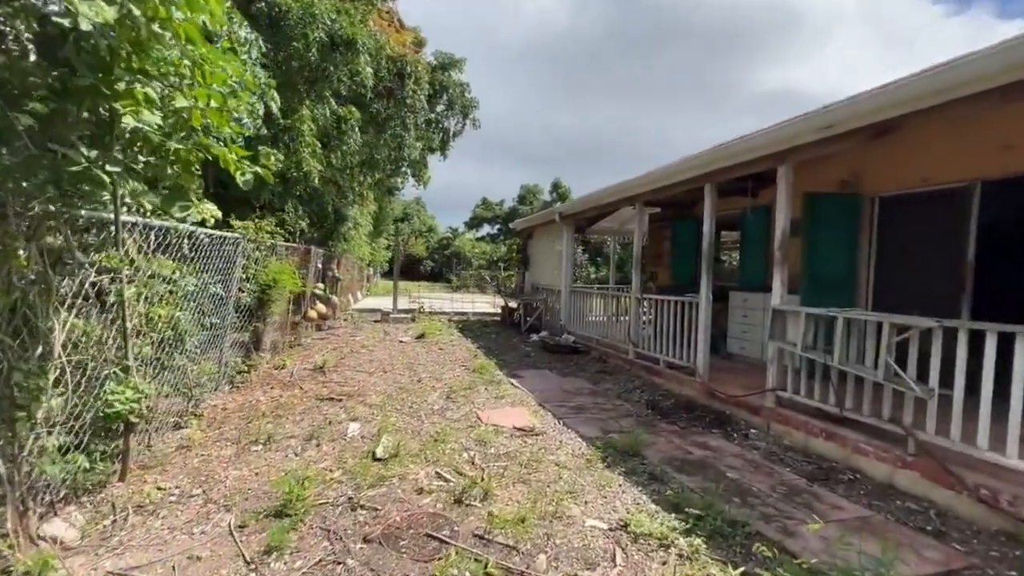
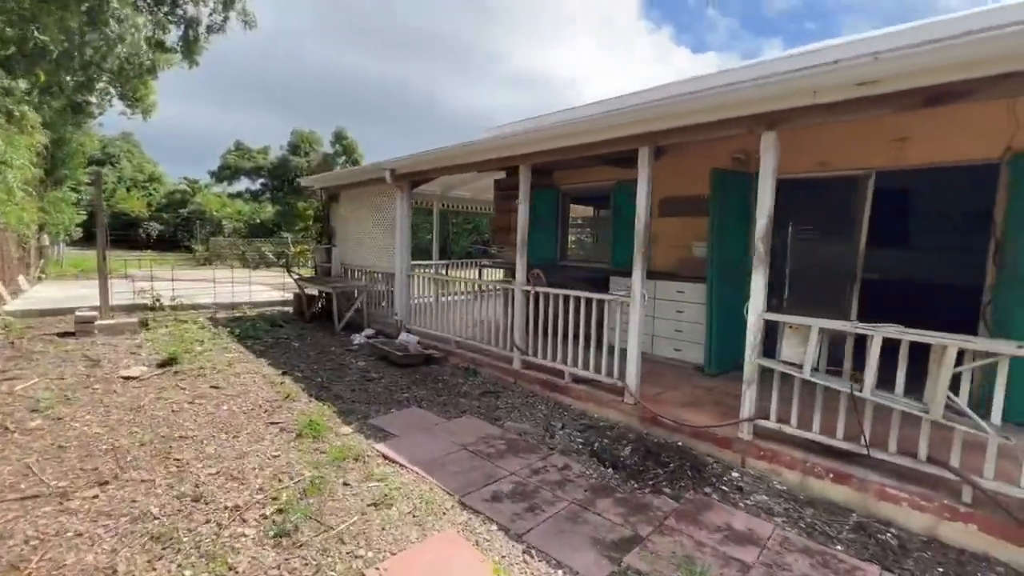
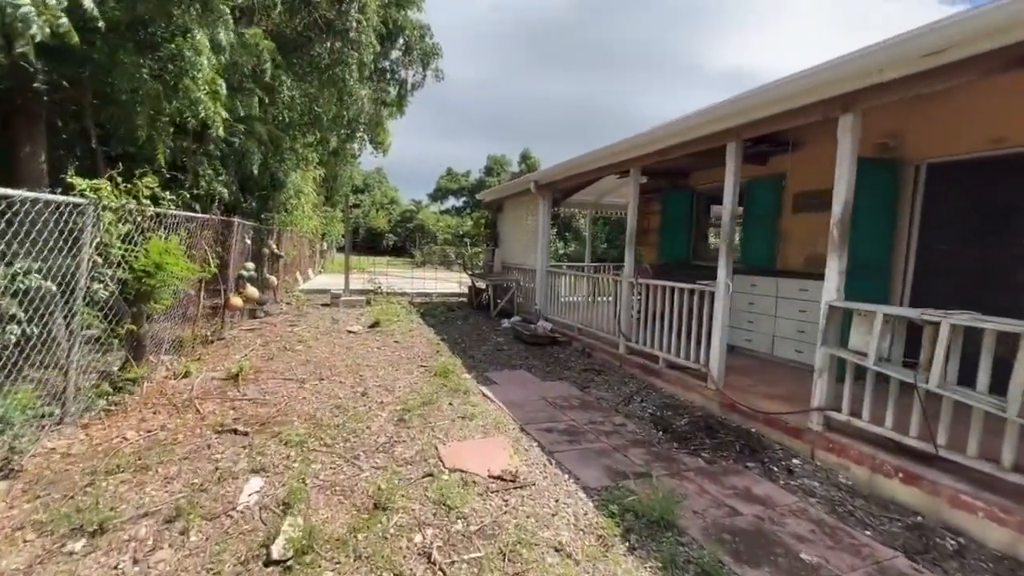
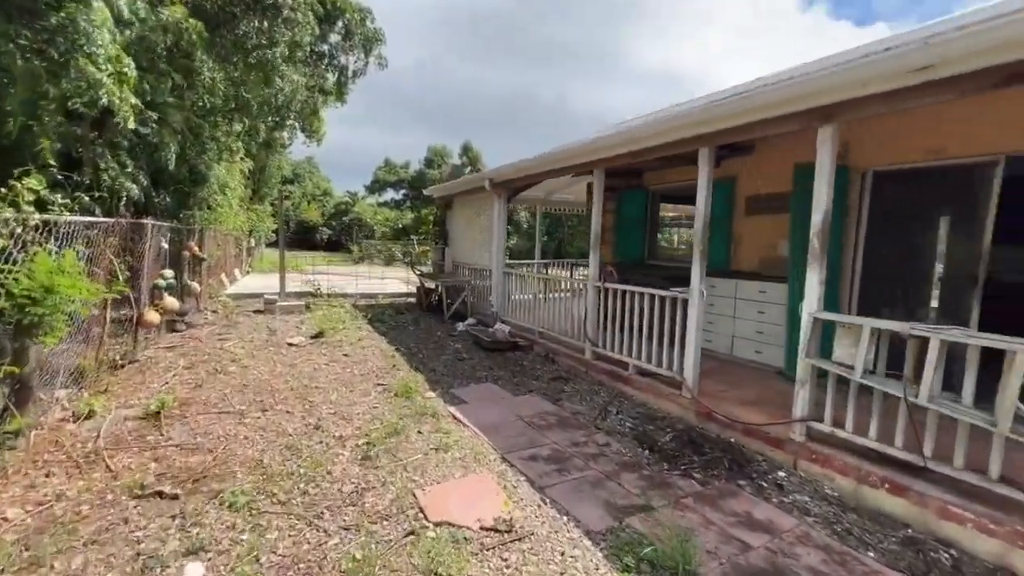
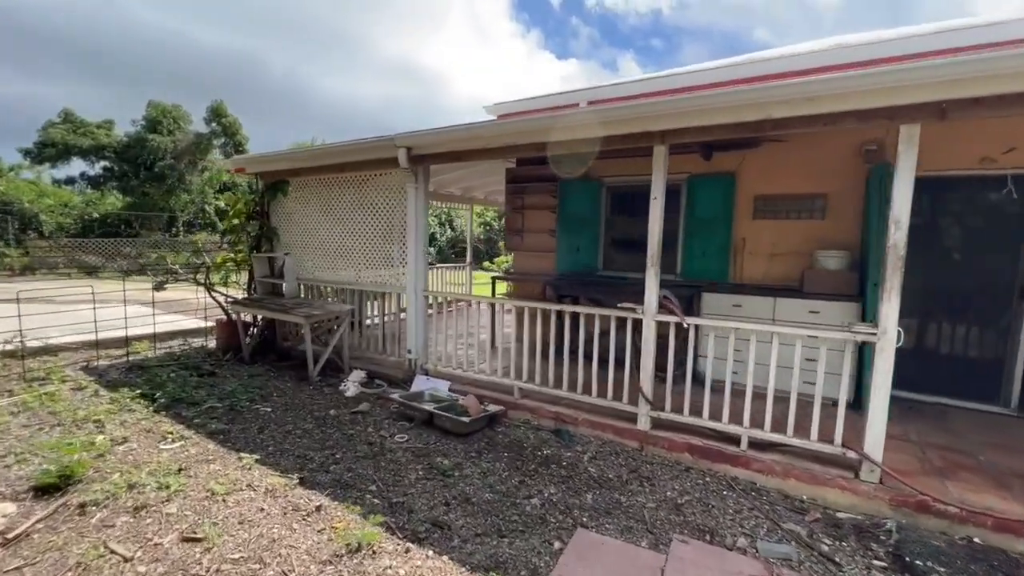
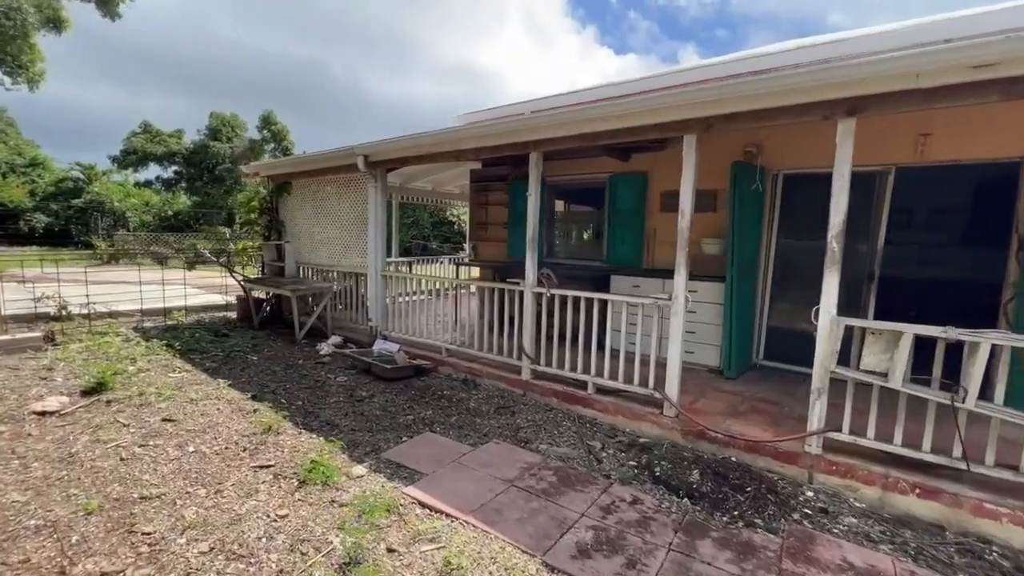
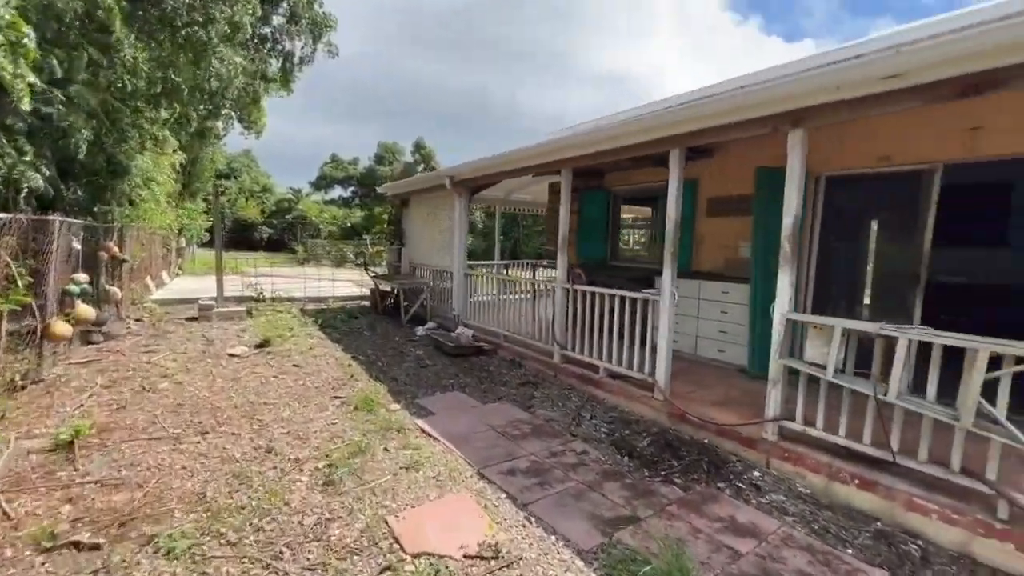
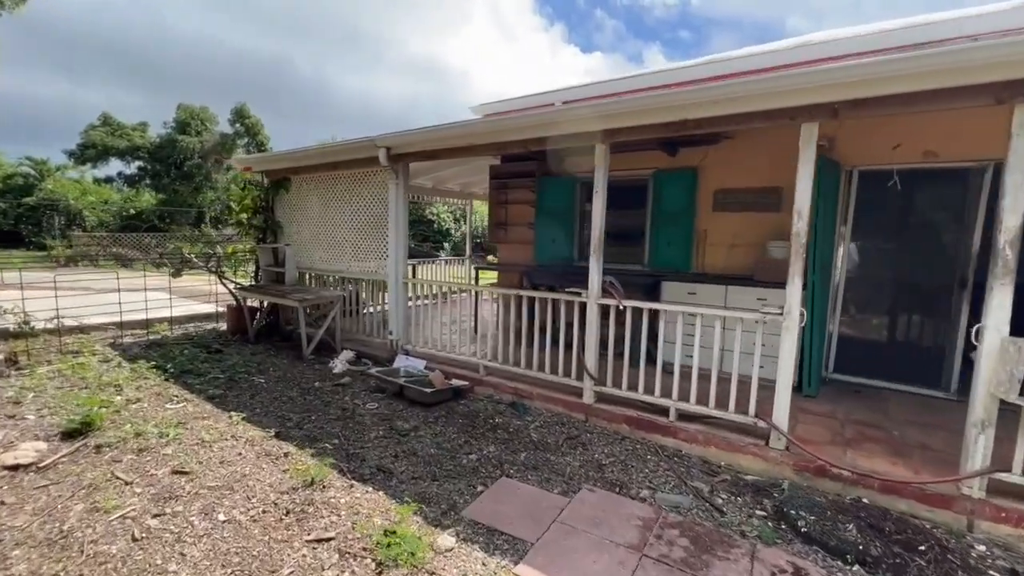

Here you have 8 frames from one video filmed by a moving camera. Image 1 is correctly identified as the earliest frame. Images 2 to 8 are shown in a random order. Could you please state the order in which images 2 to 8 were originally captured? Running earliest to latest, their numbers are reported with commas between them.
3, 4, 7, 2, 6, 8, 5
